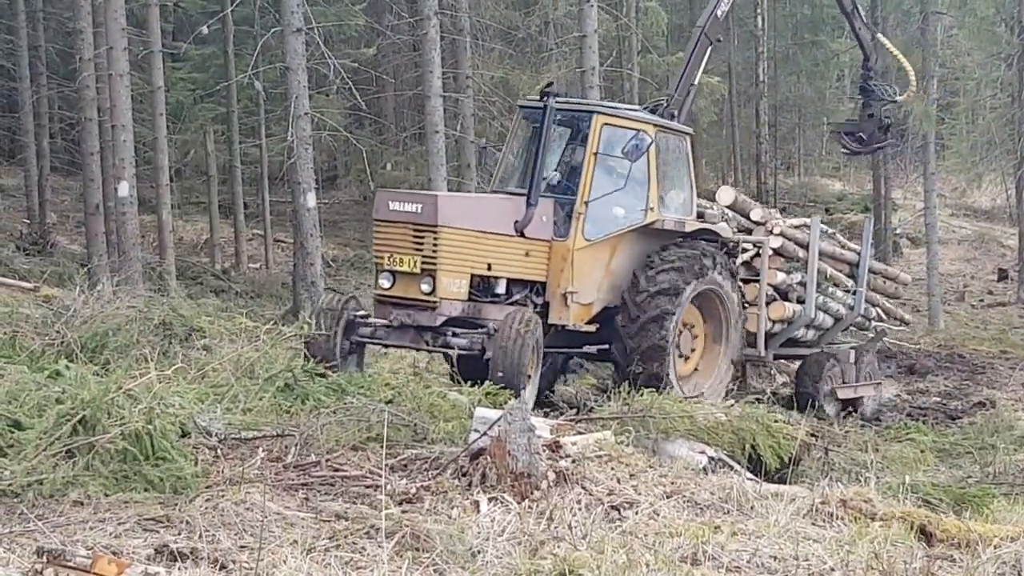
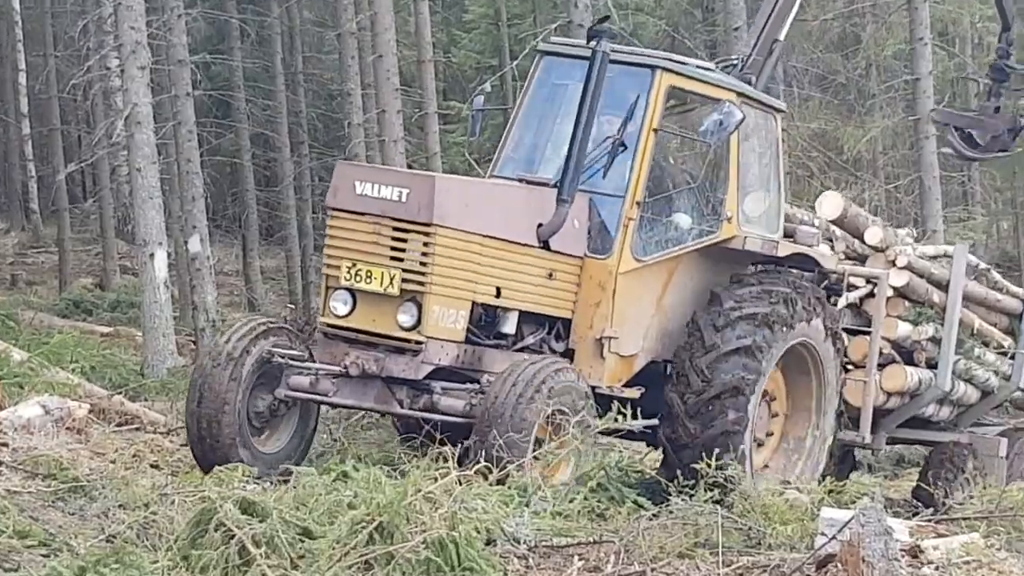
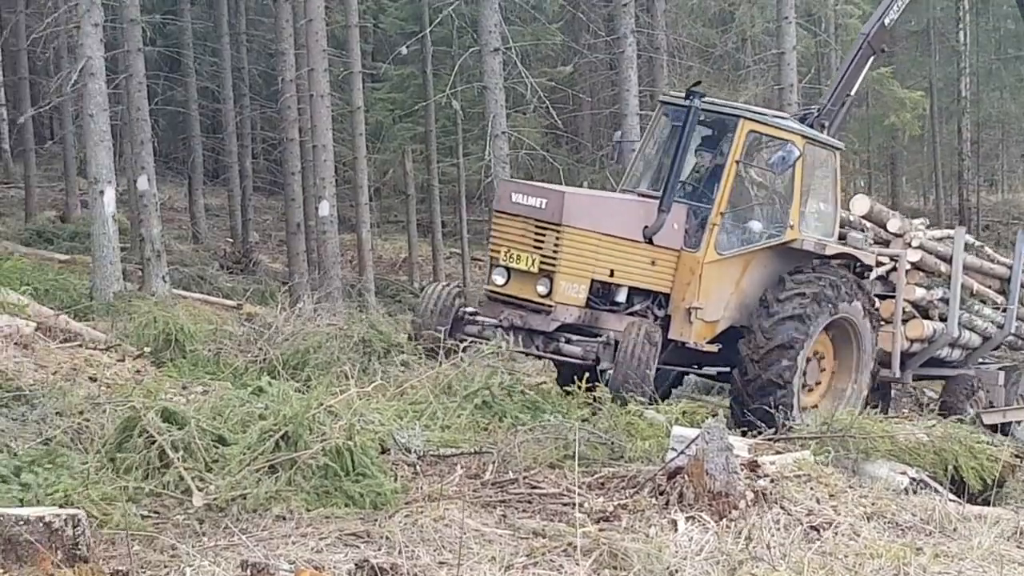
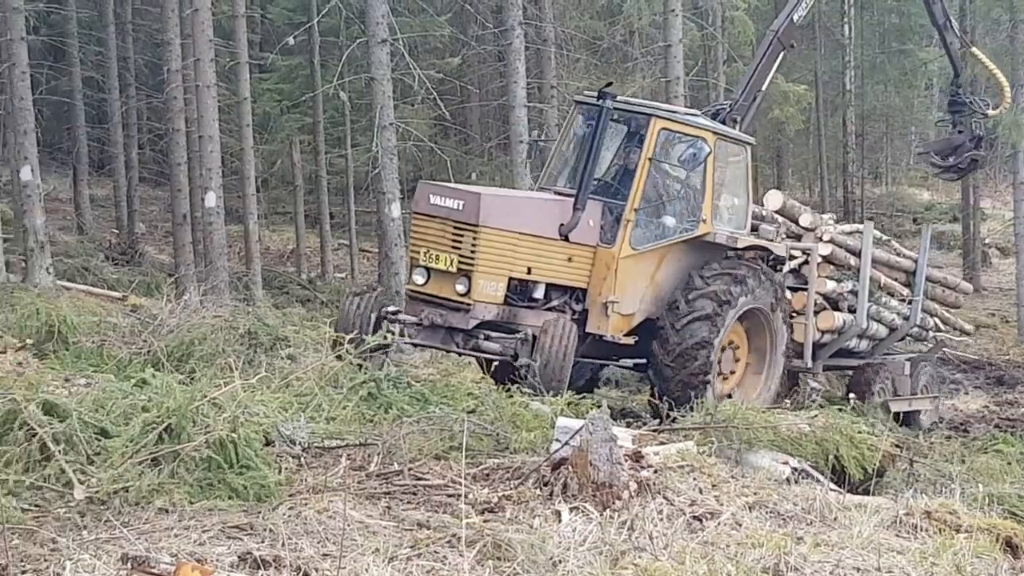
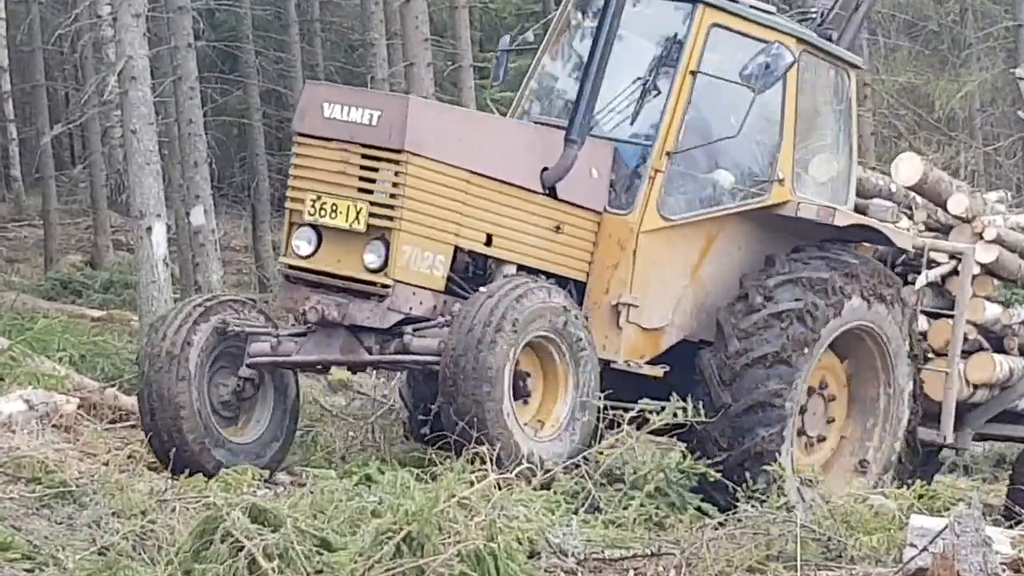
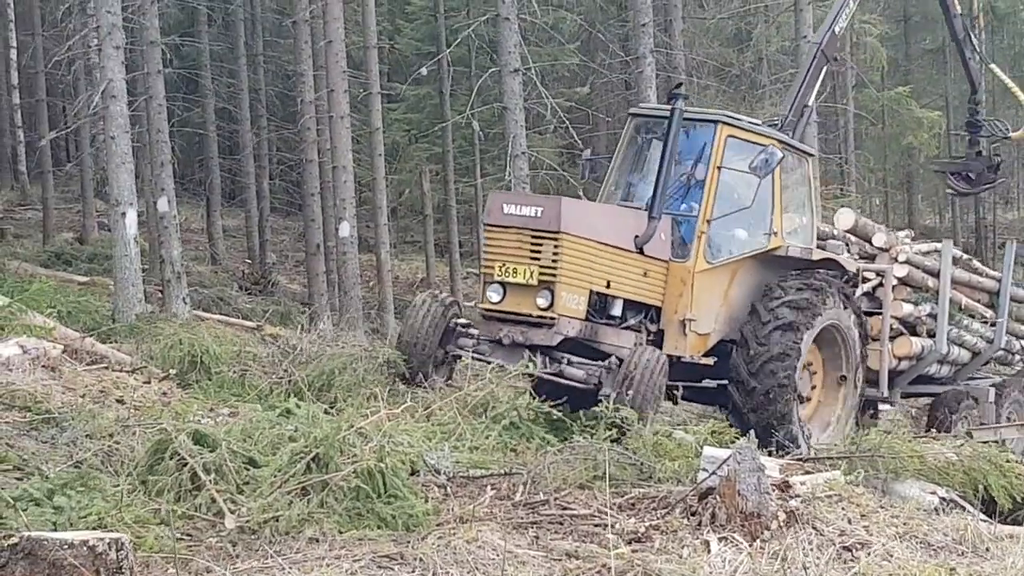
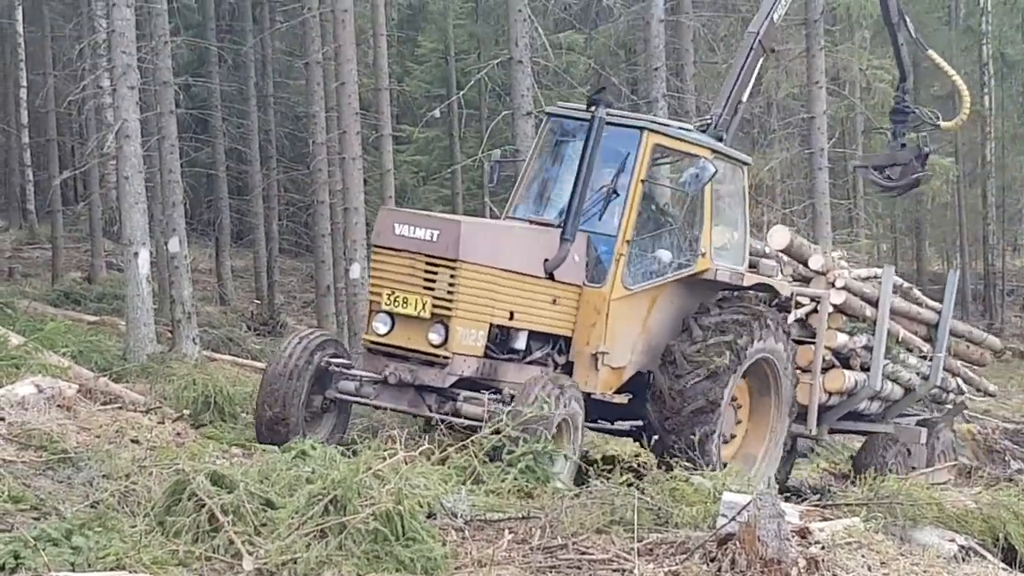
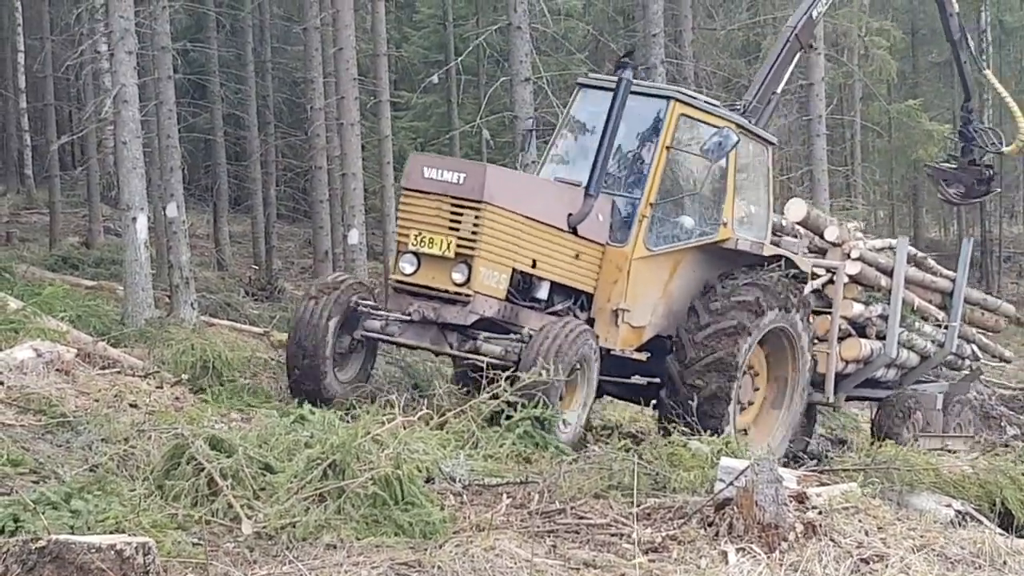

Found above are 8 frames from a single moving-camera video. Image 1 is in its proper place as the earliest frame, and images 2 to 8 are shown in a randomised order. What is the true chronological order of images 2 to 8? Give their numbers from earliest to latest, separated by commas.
4, 3, 6, 8, 7, 2, 5
